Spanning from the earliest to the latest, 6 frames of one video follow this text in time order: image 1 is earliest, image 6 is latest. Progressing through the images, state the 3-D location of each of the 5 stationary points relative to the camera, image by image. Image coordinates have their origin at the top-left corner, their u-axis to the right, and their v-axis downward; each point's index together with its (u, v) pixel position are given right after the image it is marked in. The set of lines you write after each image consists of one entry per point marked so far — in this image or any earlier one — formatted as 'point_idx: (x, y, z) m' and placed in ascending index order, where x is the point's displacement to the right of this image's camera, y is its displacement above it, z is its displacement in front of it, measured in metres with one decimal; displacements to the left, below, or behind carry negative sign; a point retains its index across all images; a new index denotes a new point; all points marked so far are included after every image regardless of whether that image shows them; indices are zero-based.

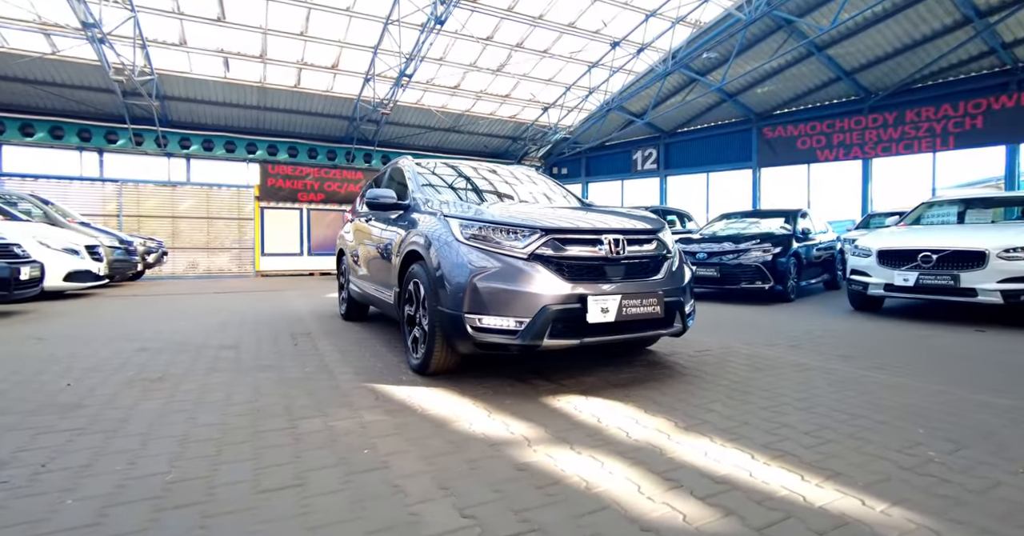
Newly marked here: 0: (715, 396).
0: (+1.2, -0.8, +3.0) m
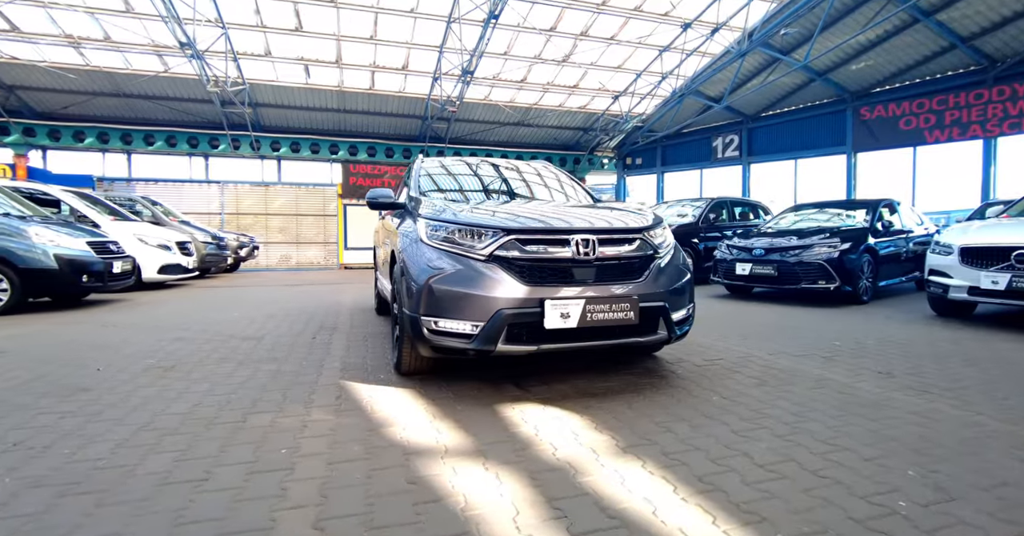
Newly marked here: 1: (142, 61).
0: (+0.9, -0.8, +2.7) m
1: (-12.5, +7.1, +16.6) m
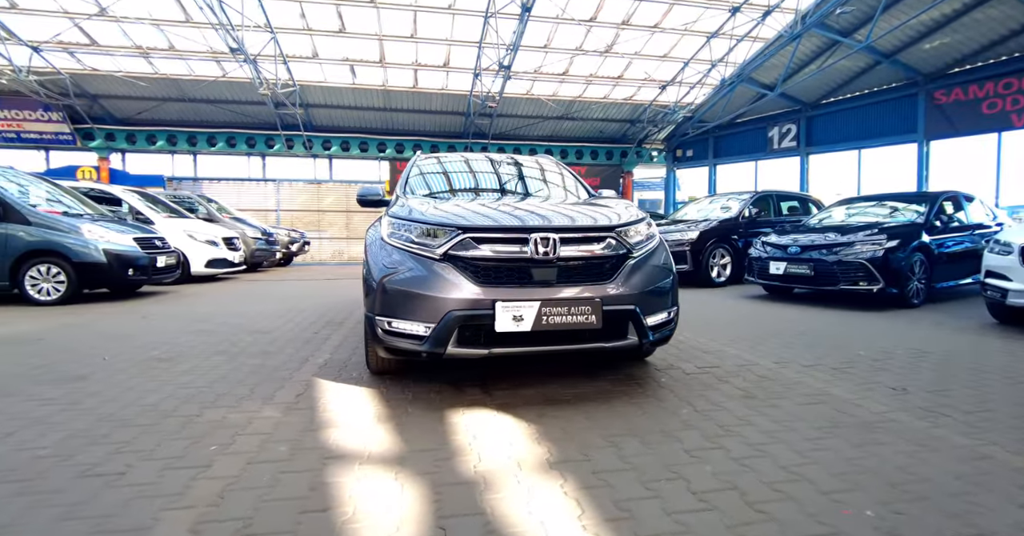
0: (+0.7, -0.8, +2.5) m
1: (-11.1, +7.3, +17.7) m
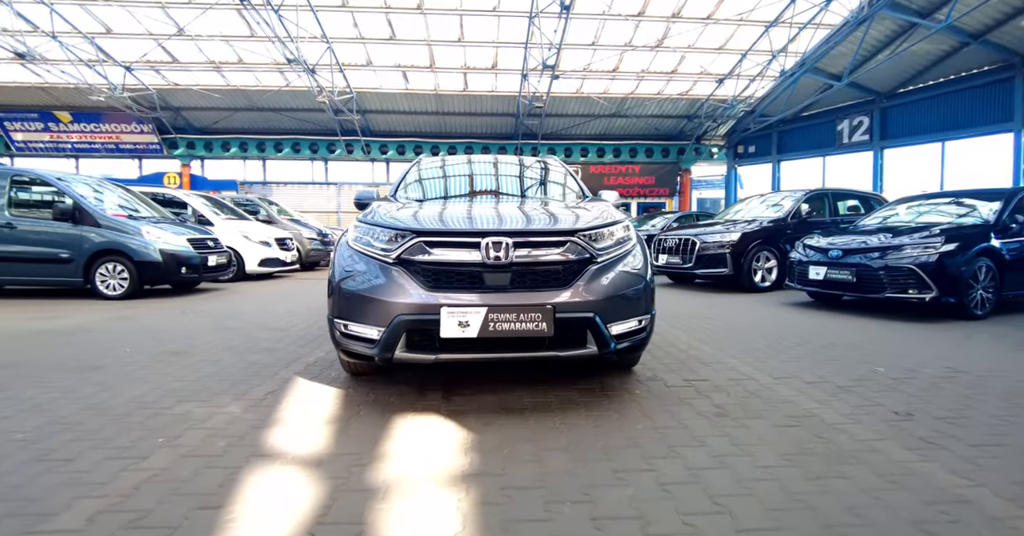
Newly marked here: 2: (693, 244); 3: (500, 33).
0: (+0.4, -0.8, +2.4) m
1: (-9.4, +7.4, +18.9) m
2: (+3.2, +0.4, +8.7) m
3: (-0.4, +7.7, +16.0) m
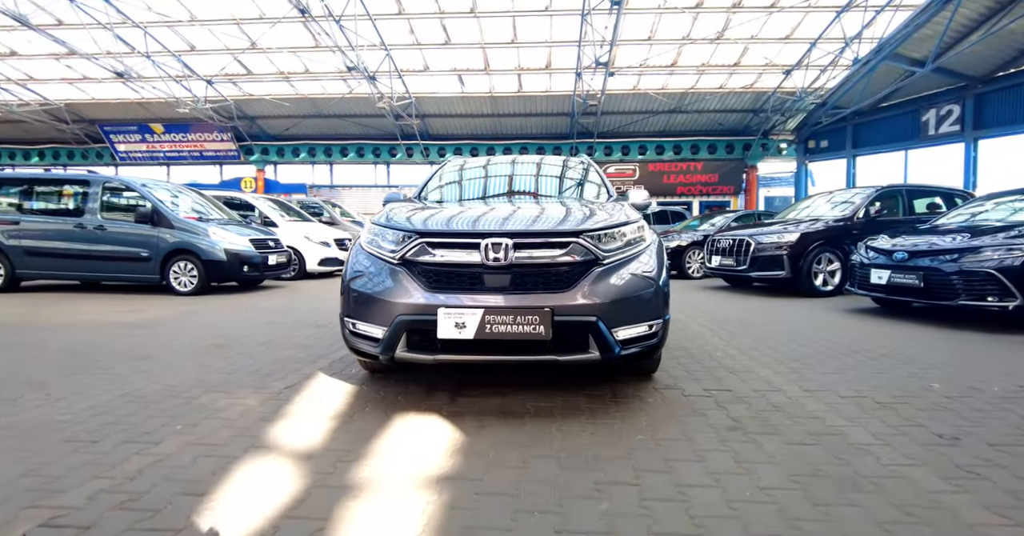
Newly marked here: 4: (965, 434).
0: (+0.3, -0.8, +2.3) m
1: (-7.2, +7.4, +19.9) m
2: (+4.0, +0.4, +8.3) m
3: (+1.3, +7.7, +15.9) m
4: (+2.2, -0.8, +2.4) m
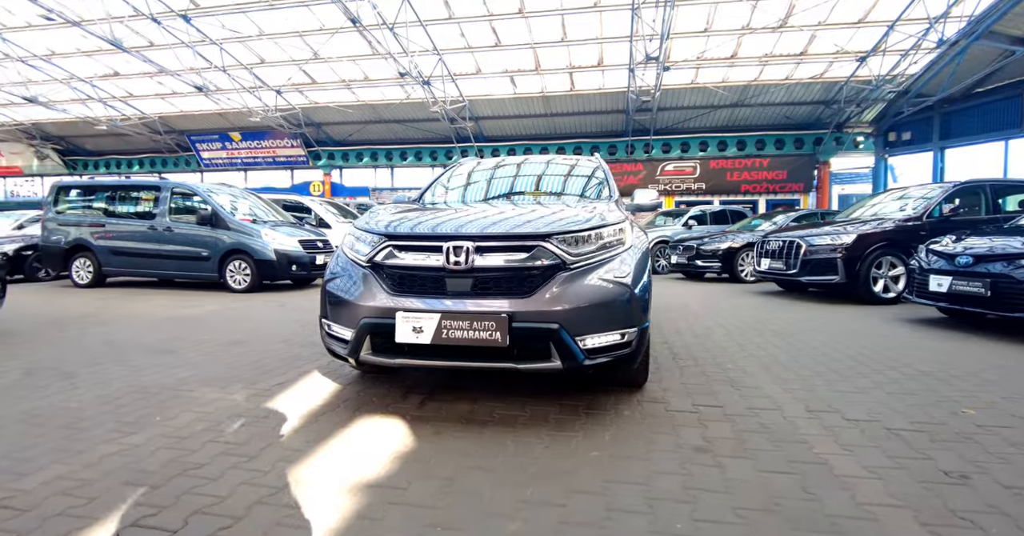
0: (0.0, -0.9, +2.2) m
1: (-5.1, +7.4, +20.6) m
2: (+4.5, +0.3, +7.7) m
3: (+2.9, +7.6, +15.6) m
4: (+2.0, -0.9, +2.1) m
